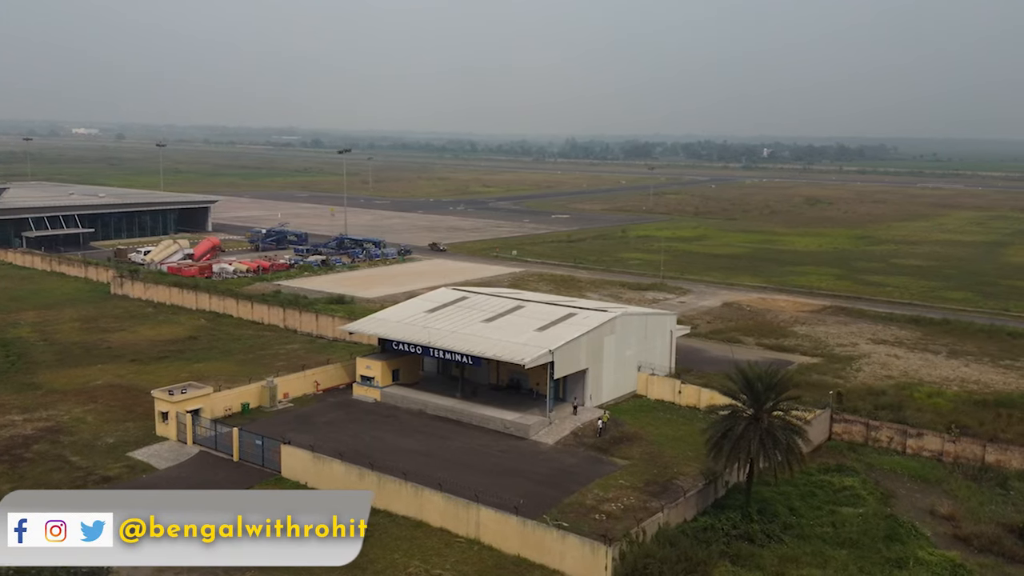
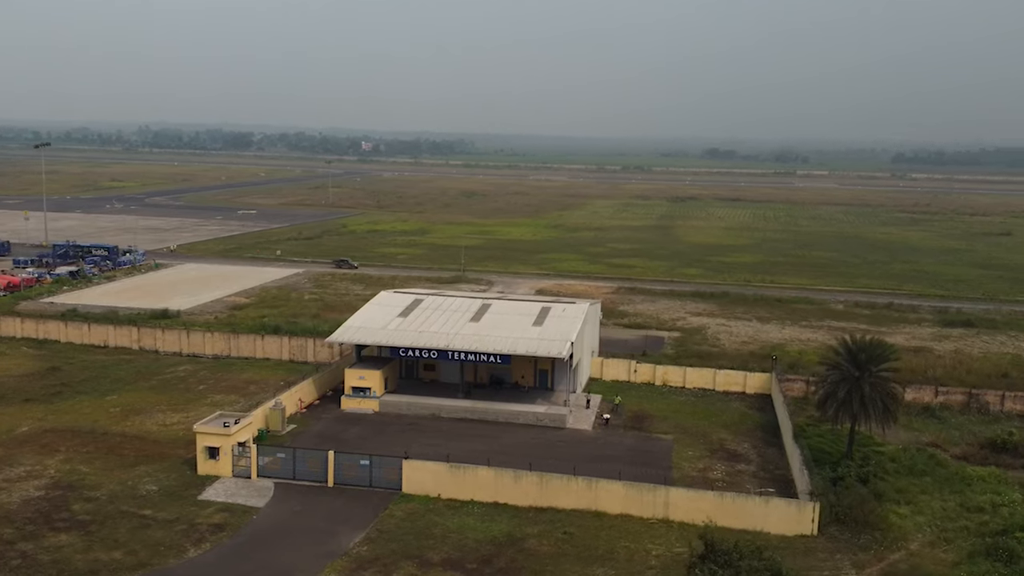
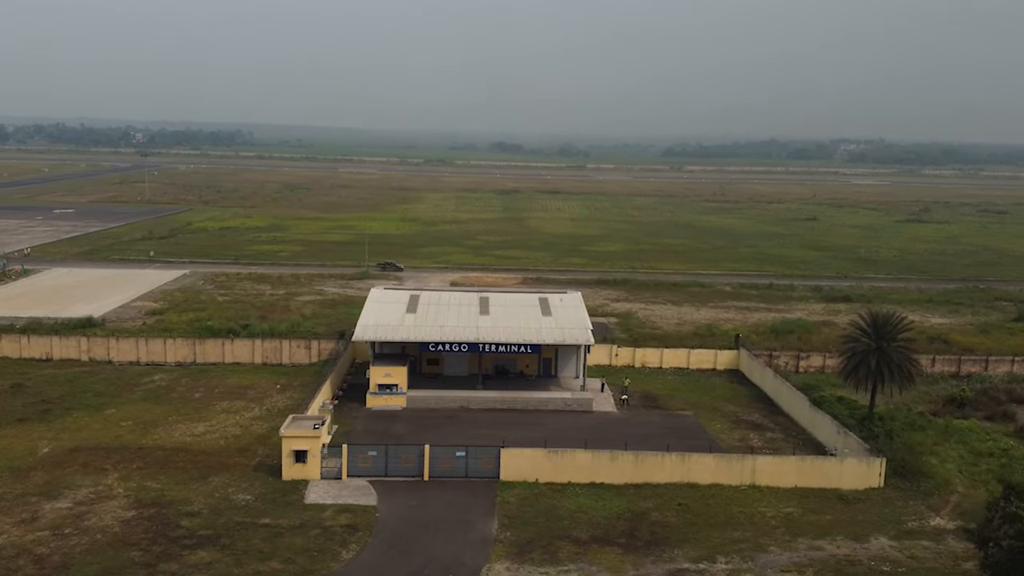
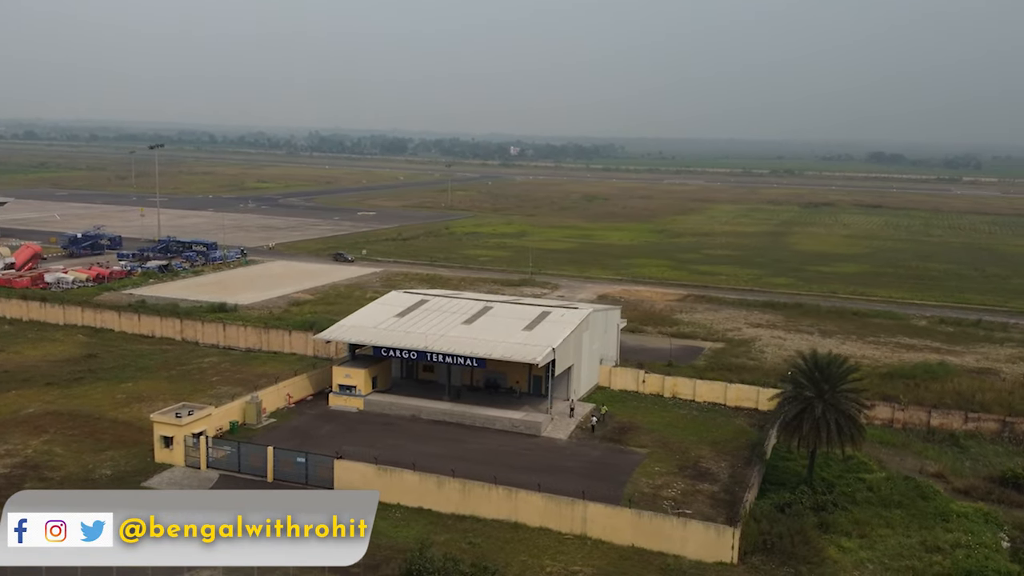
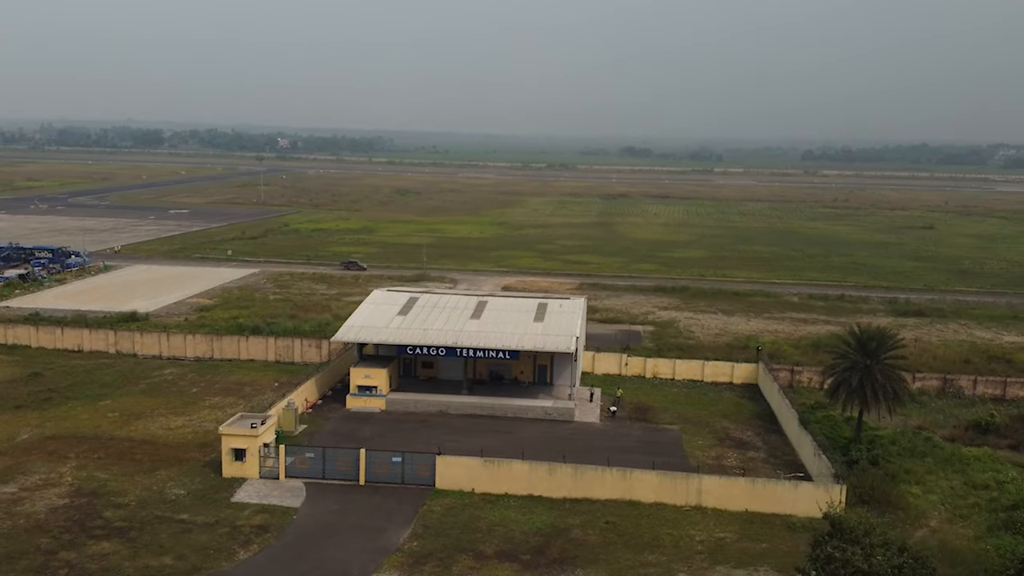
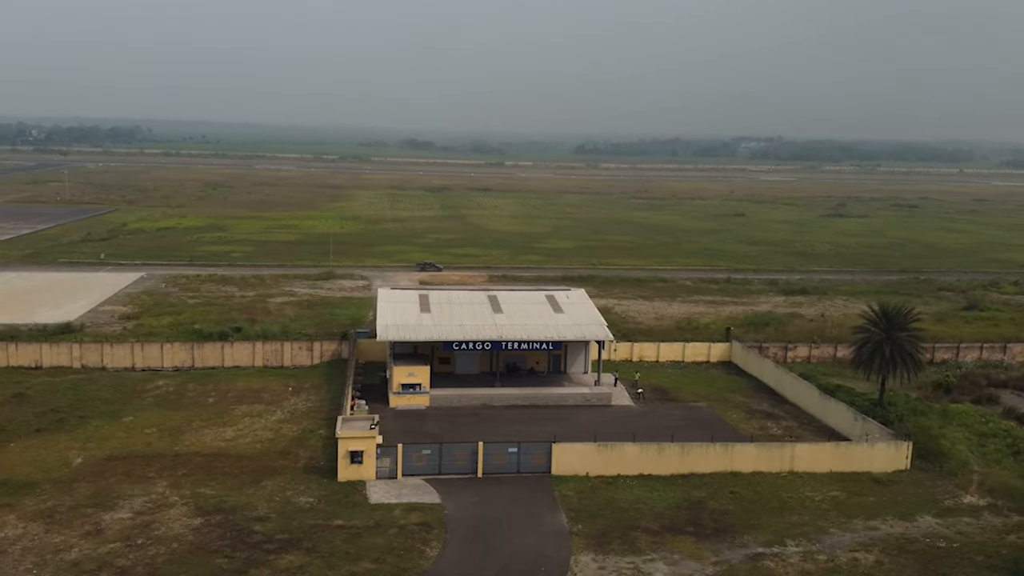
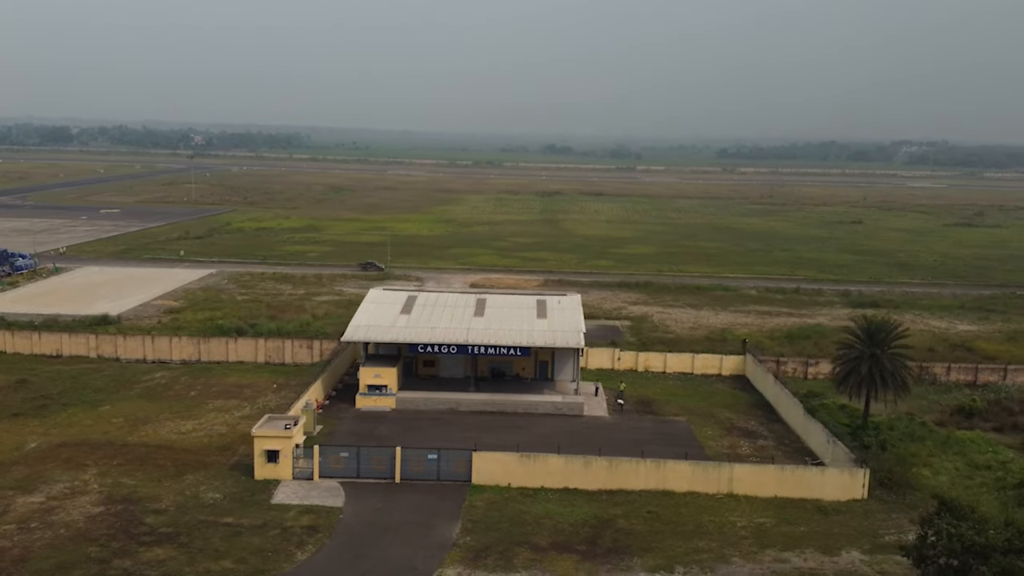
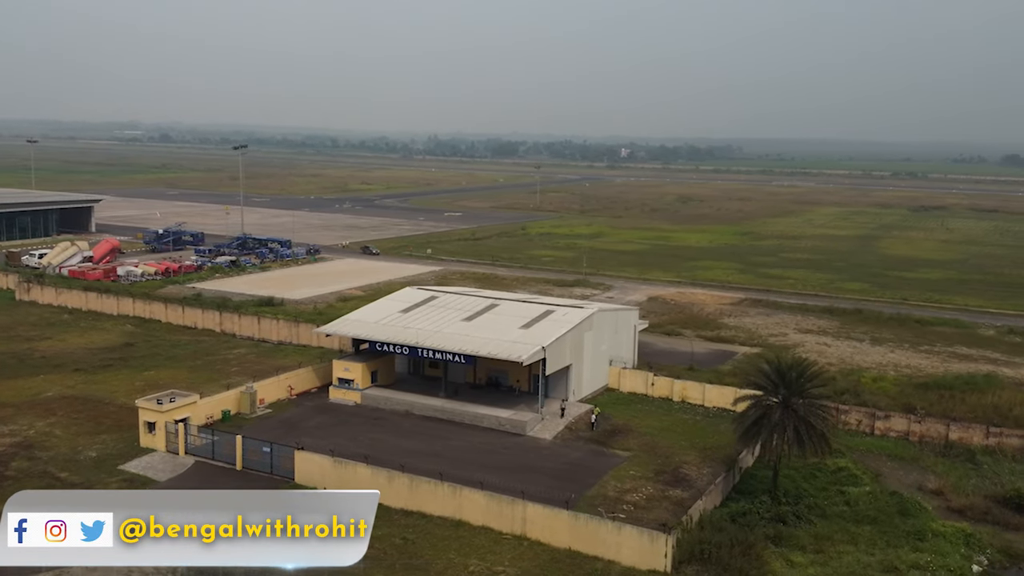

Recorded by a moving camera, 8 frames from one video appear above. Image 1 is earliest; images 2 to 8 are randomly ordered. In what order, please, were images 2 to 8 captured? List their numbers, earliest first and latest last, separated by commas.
8, 4, 2, 5, 7, 3, 6
